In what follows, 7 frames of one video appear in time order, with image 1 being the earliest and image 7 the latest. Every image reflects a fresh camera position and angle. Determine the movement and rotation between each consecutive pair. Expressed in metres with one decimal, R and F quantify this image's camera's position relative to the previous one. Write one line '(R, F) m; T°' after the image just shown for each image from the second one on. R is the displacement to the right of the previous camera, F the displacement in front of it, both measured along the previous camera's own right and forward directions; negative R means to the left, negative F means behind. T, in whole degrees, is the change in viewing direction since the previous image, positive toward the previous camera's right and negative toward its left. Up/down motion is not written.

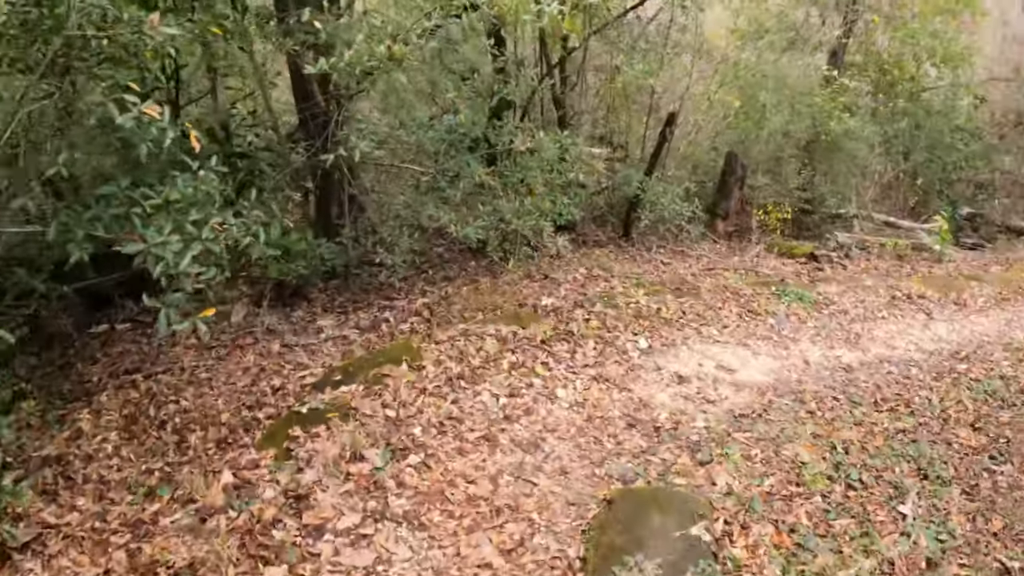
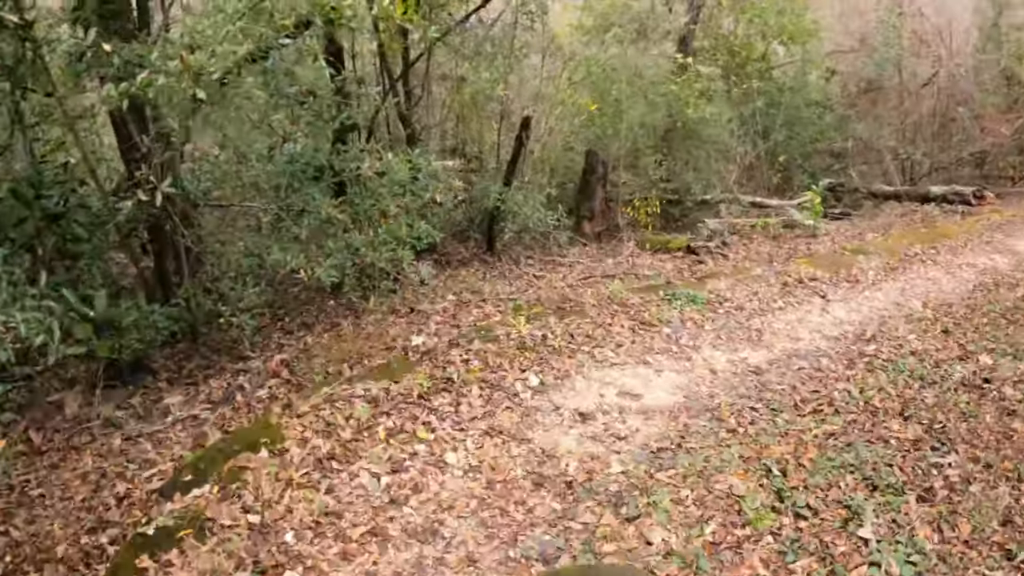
(0.0, +0.9) m; +6°
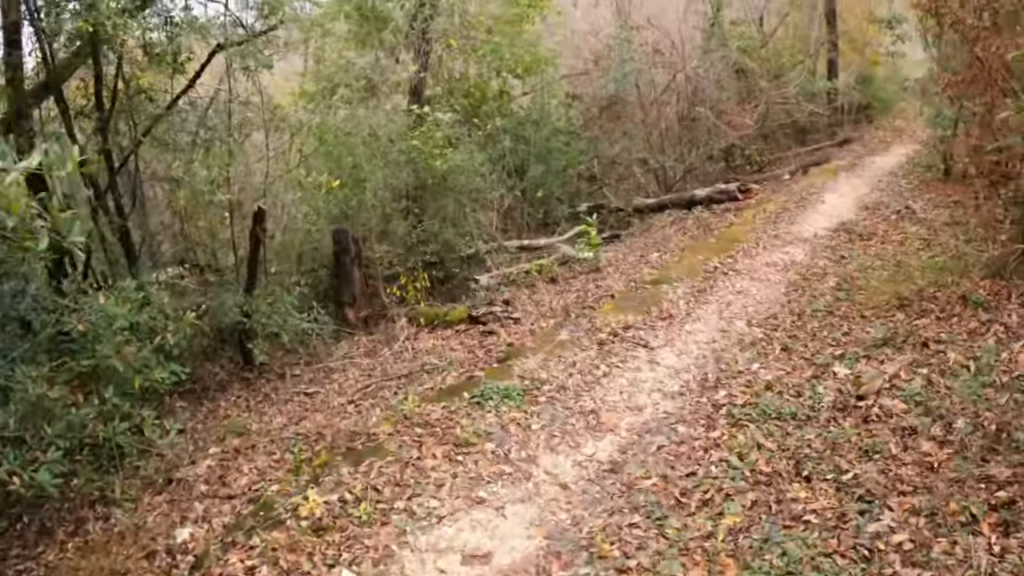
(0.0, +1.6) m; +11°
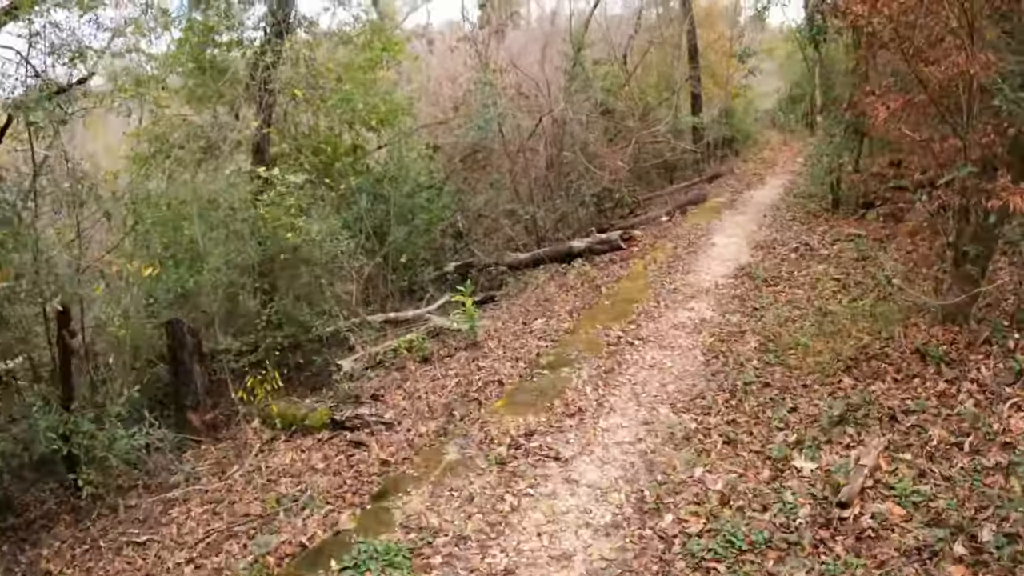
(0.0, +1.8) m; +6°
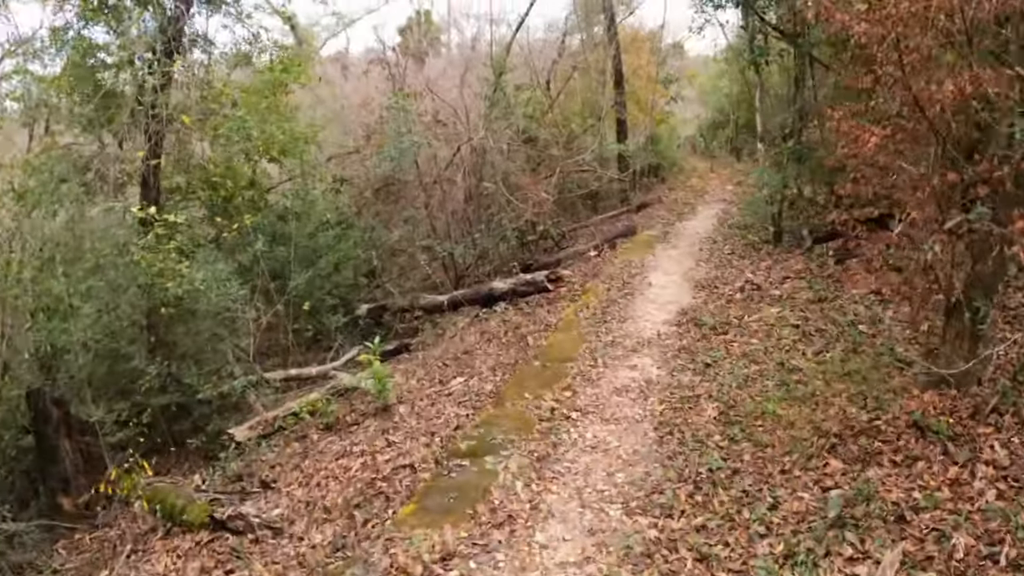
(+0.1, +1.5) m; +4°
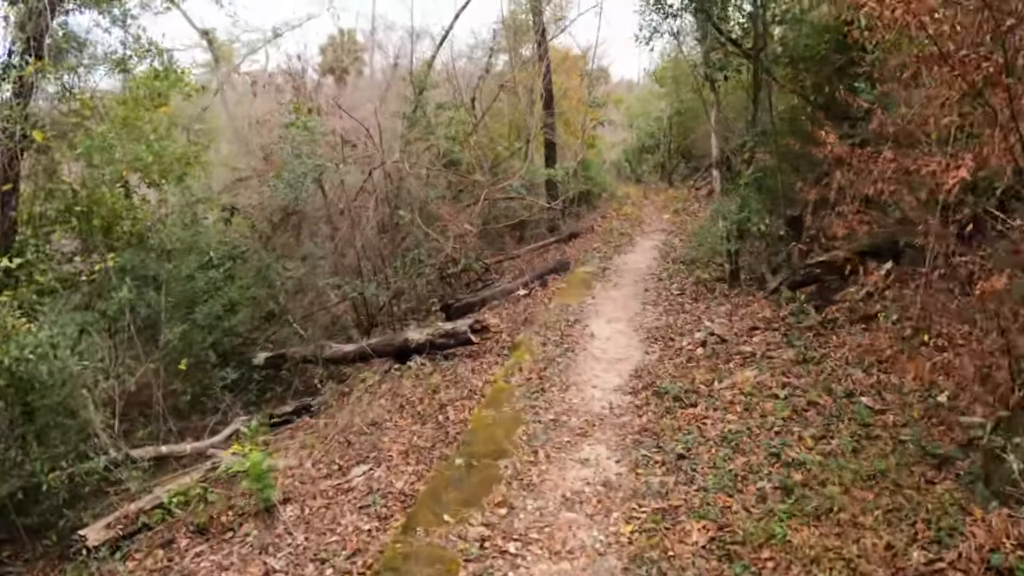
(0.0, +2.0) m; +4°
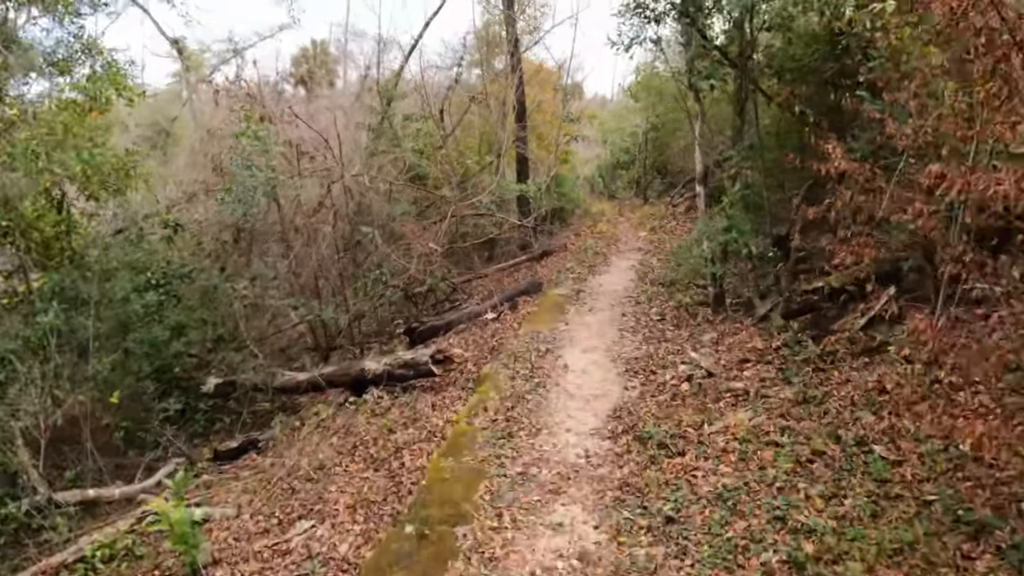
(+0.1, +1.0) m; +1°
